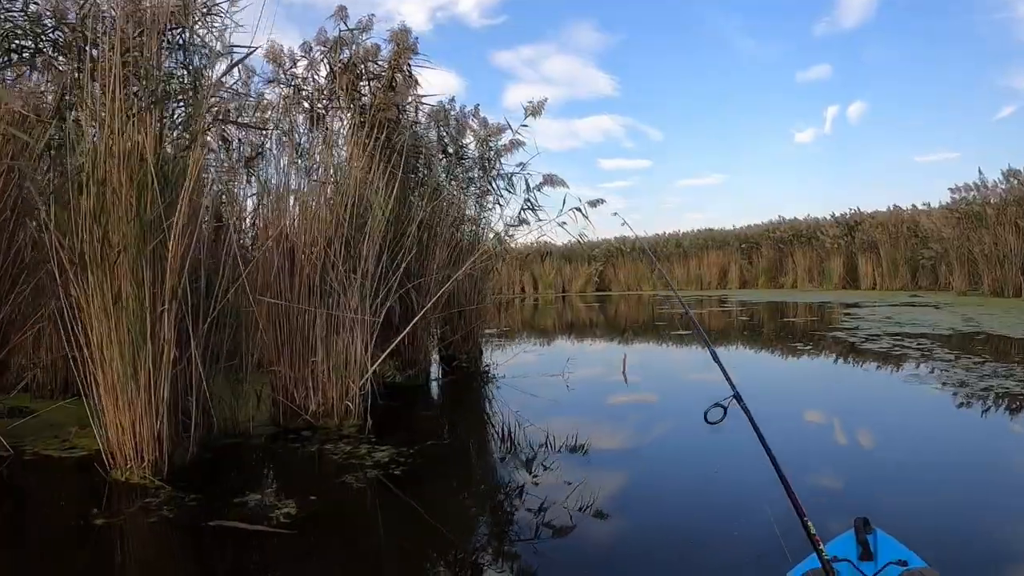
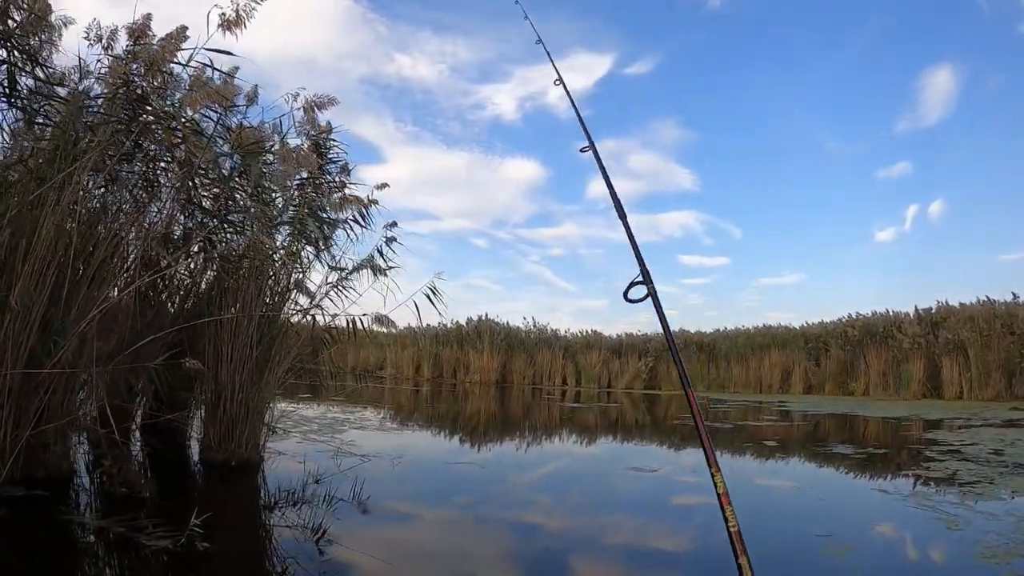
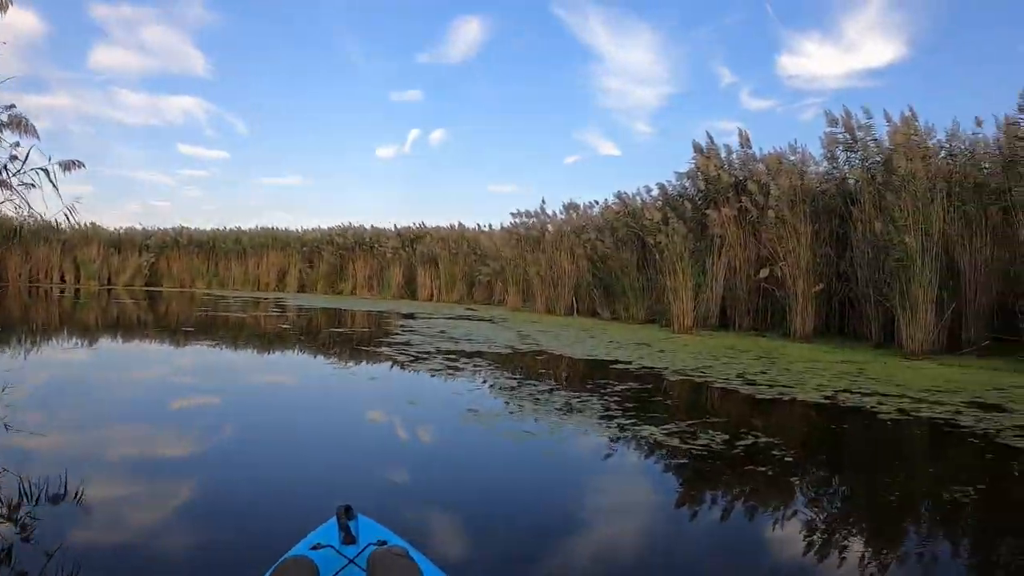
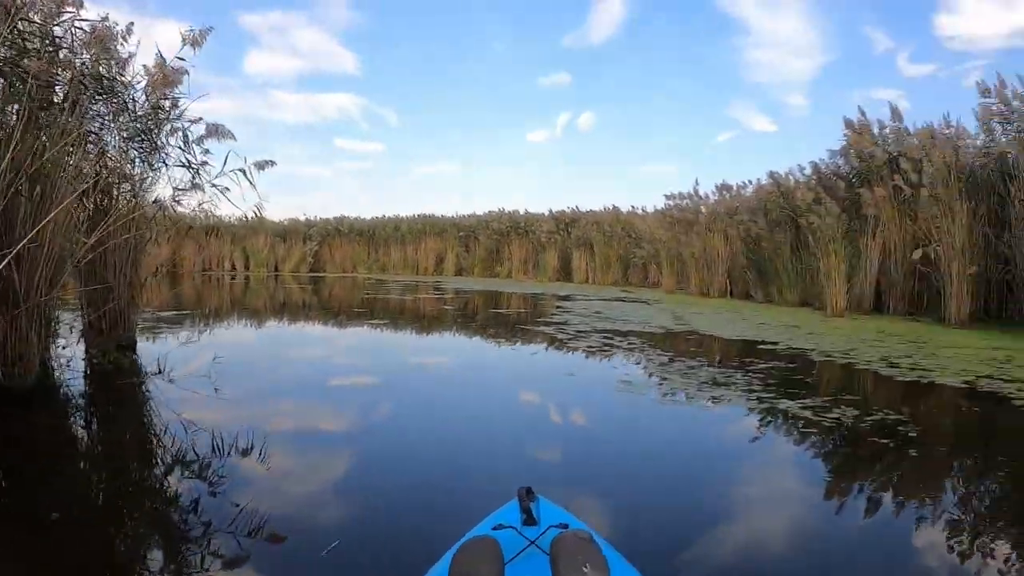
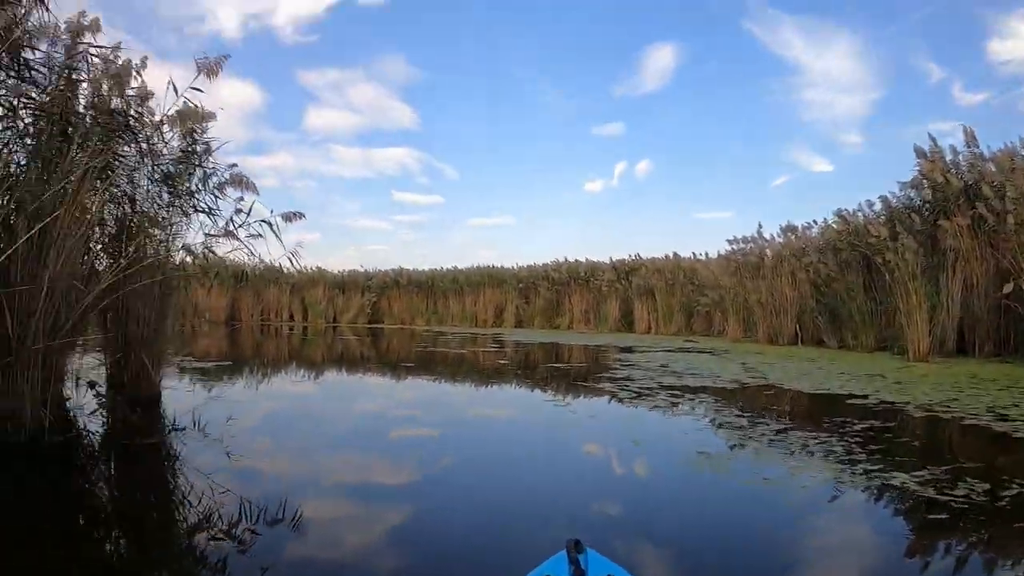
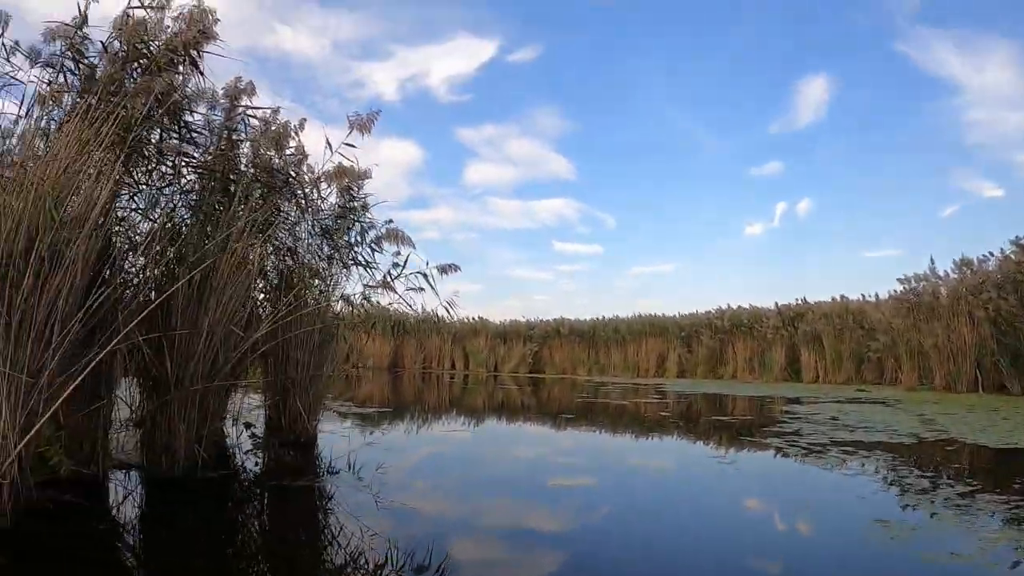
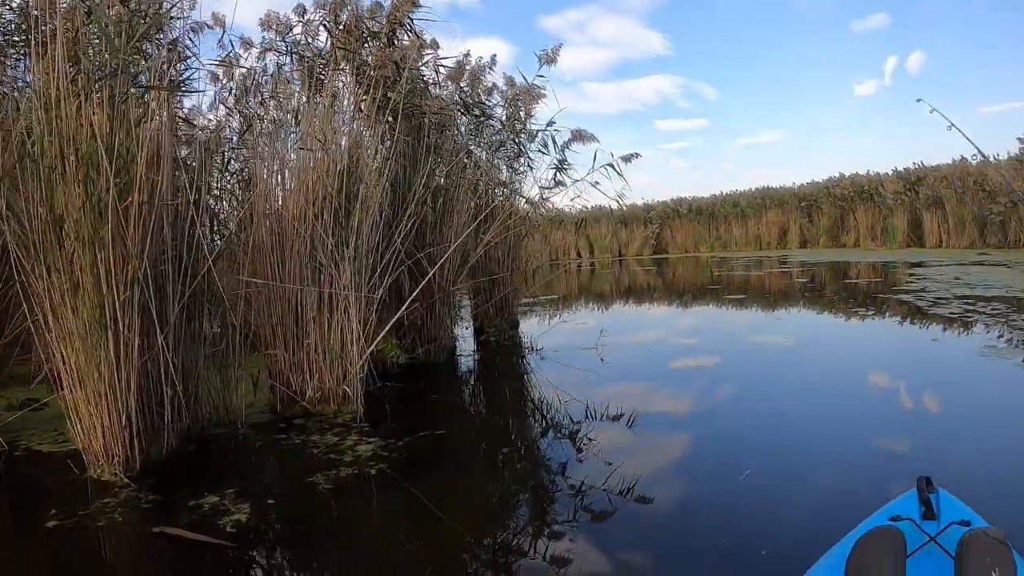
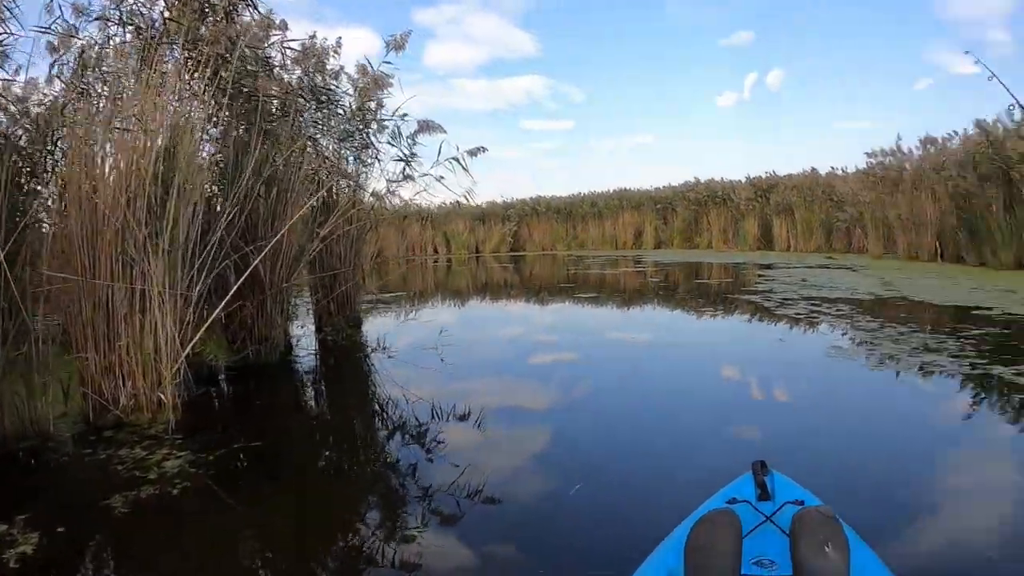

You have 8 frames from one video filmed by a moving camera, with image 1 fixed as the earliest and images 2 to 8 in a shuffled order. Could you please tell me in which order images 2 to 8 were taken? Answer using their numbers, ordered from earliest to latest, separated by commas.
7, 8, 4, 3, 5, 6, 2
